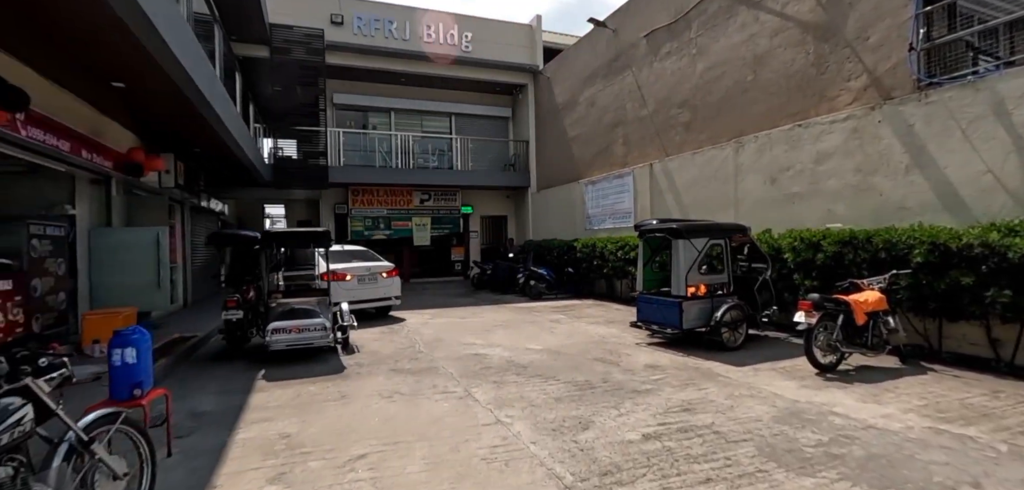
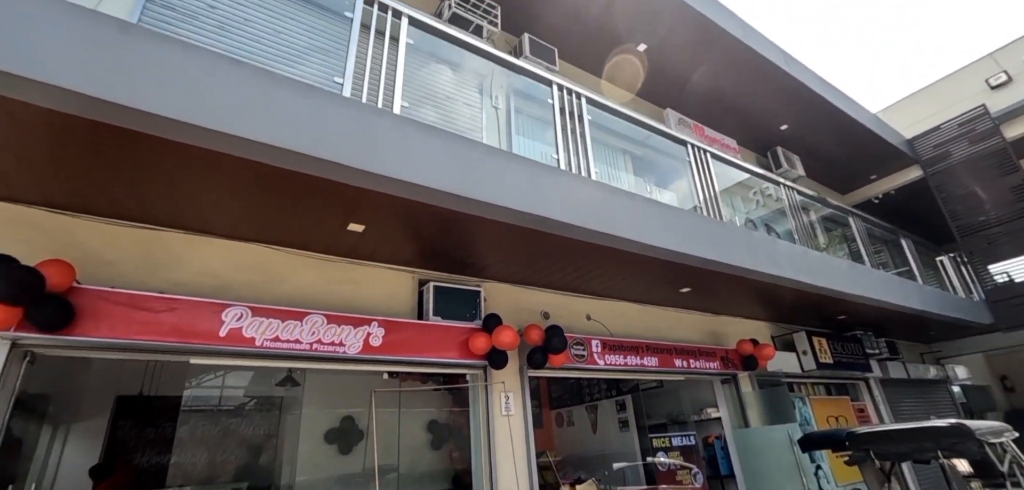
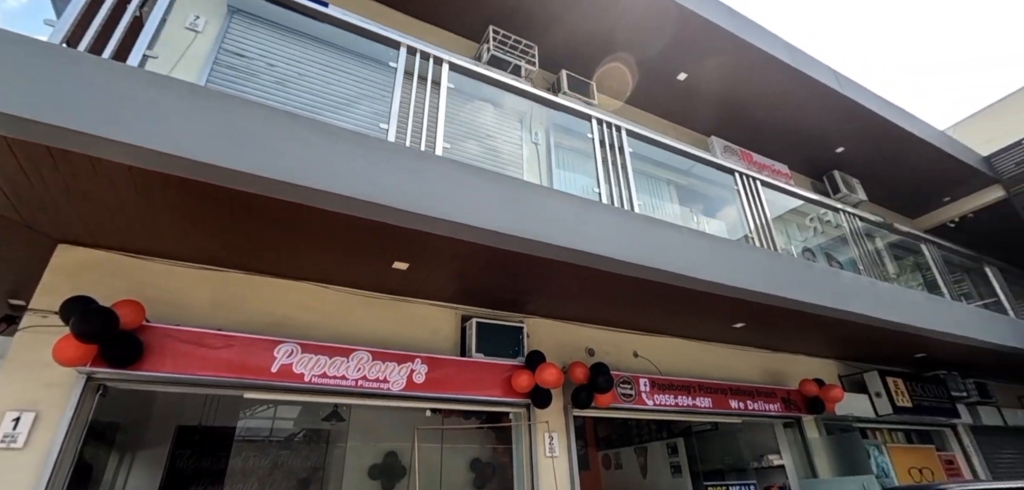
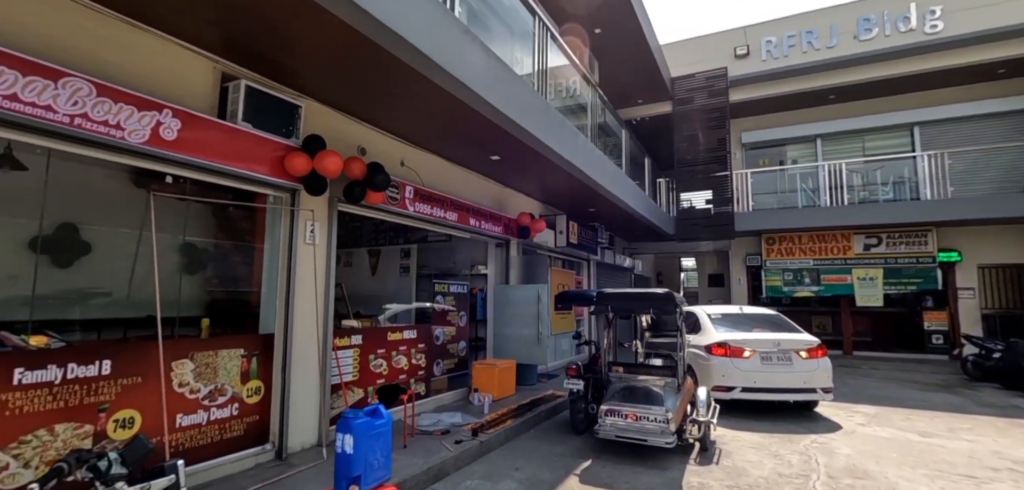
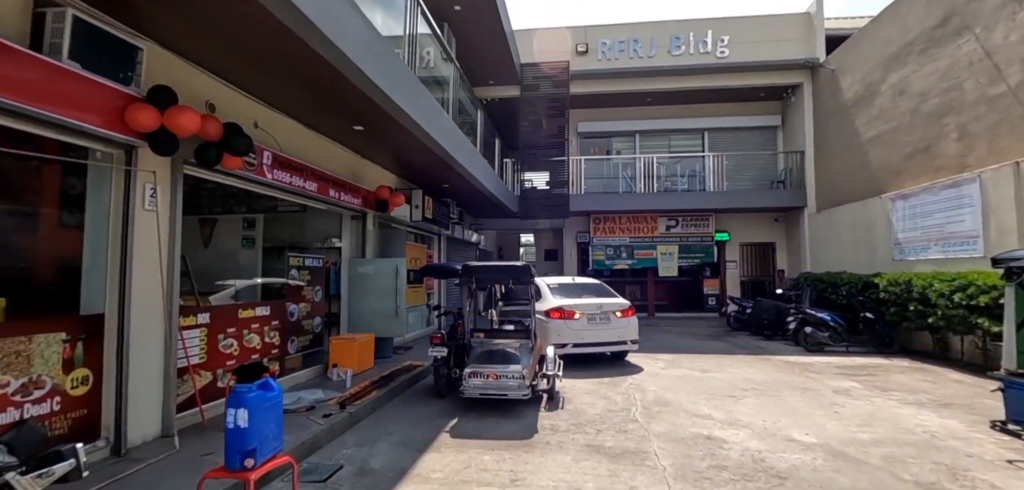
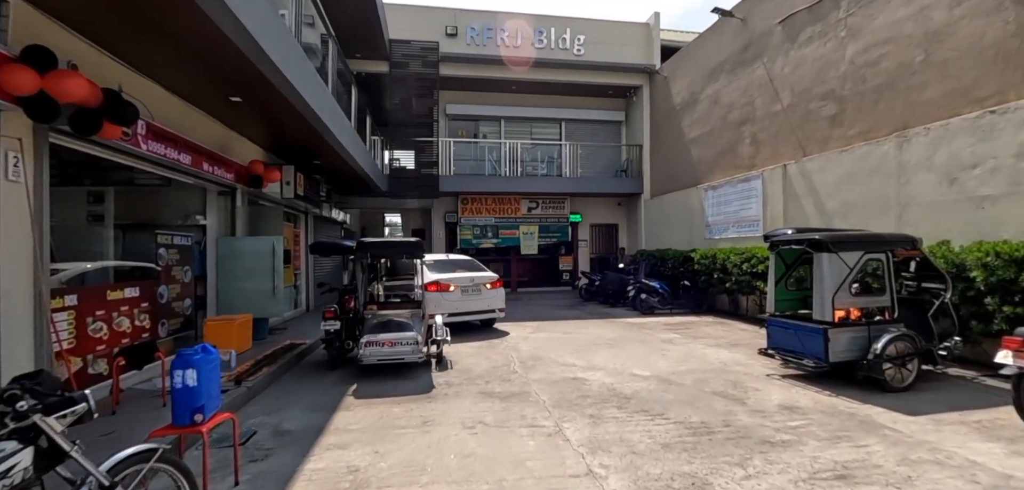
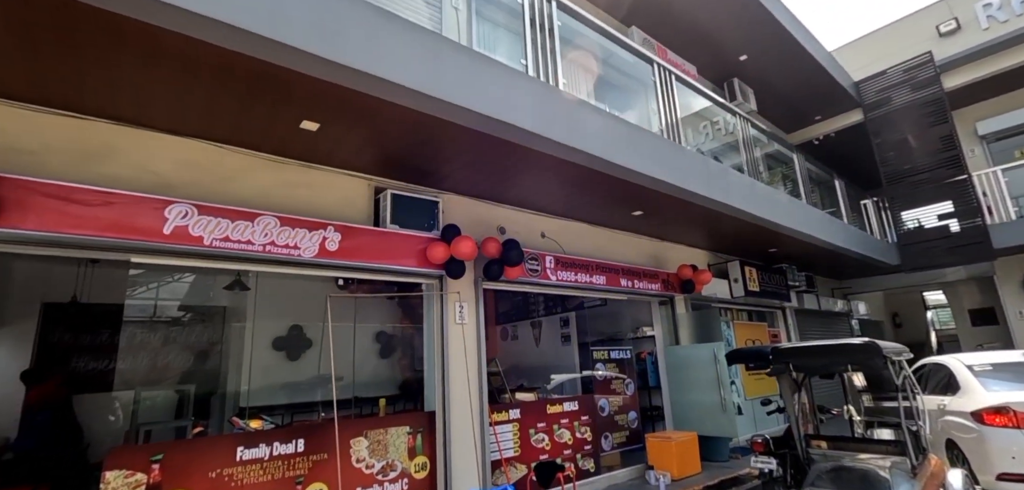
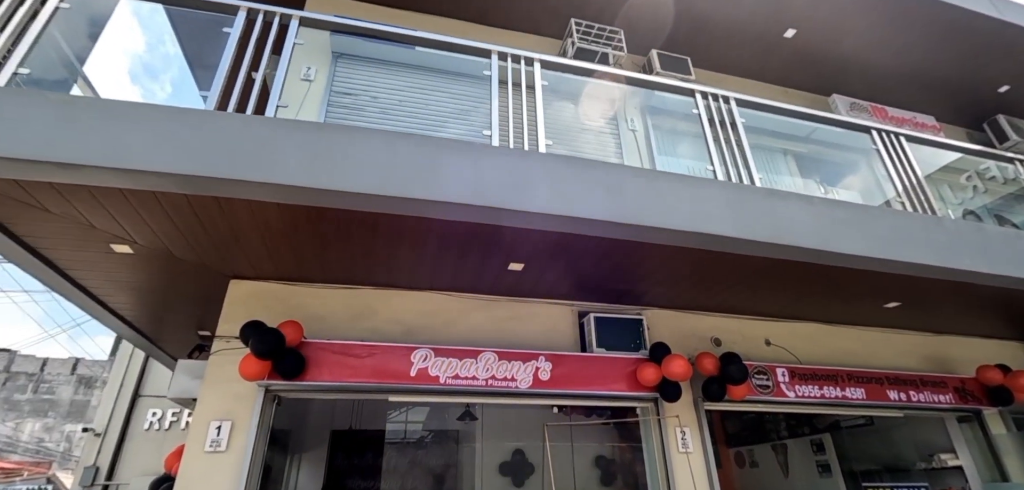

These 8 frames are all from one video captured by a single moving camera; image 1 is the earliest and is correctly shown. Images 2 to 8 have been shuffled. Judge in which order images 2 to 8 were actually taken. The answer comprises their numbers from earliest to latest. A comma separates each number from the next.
6, 5, 4, 7, 2, 8, 3
